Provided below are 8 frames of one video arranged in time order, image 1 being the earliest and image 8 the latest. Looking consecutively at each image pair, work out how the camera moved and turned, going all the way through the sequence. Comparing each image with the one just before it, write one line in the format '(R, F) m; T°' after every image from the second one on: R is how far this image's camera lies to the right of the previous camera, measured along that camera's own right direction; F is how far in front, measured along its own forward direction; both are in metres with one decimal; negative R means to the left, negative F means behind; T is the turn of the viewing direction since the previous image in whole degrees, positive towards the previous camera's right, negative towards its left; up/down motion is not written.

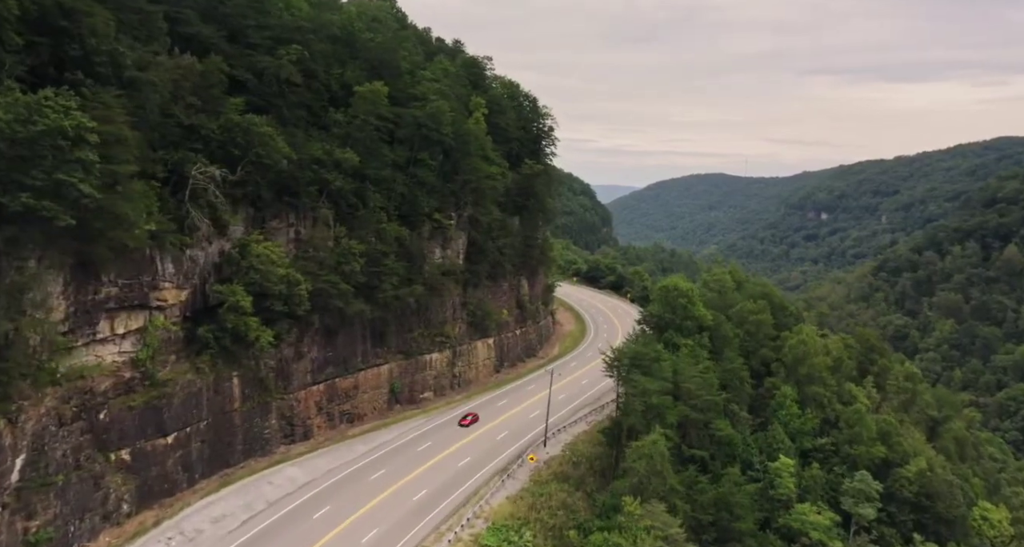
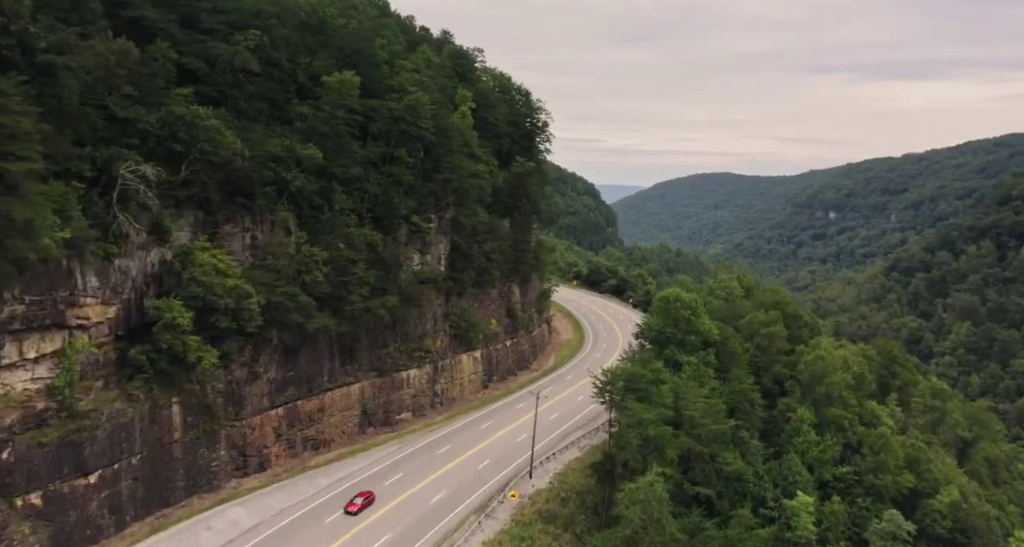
(+1.2, +4.8) m; 0°
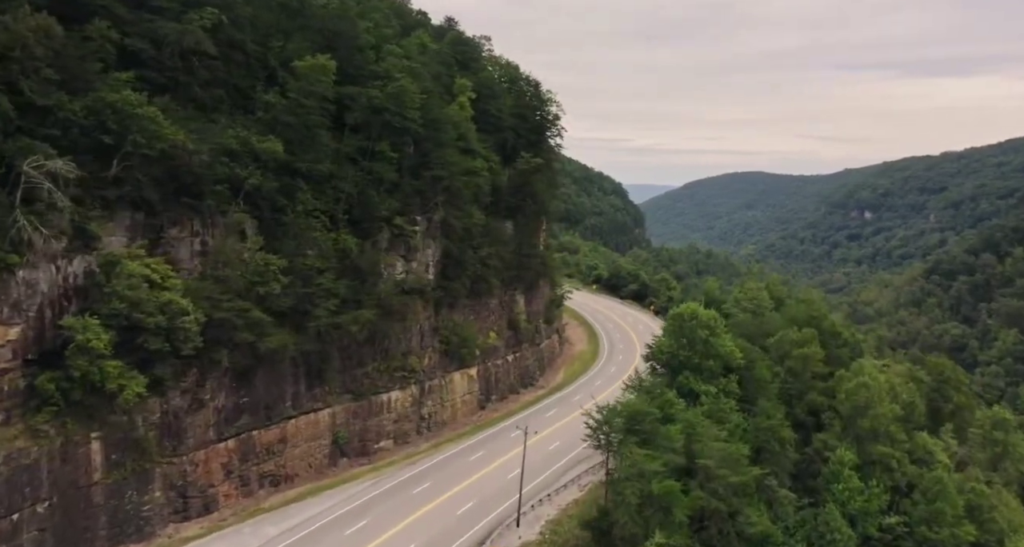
(+1.8, +5.7) m; -2°
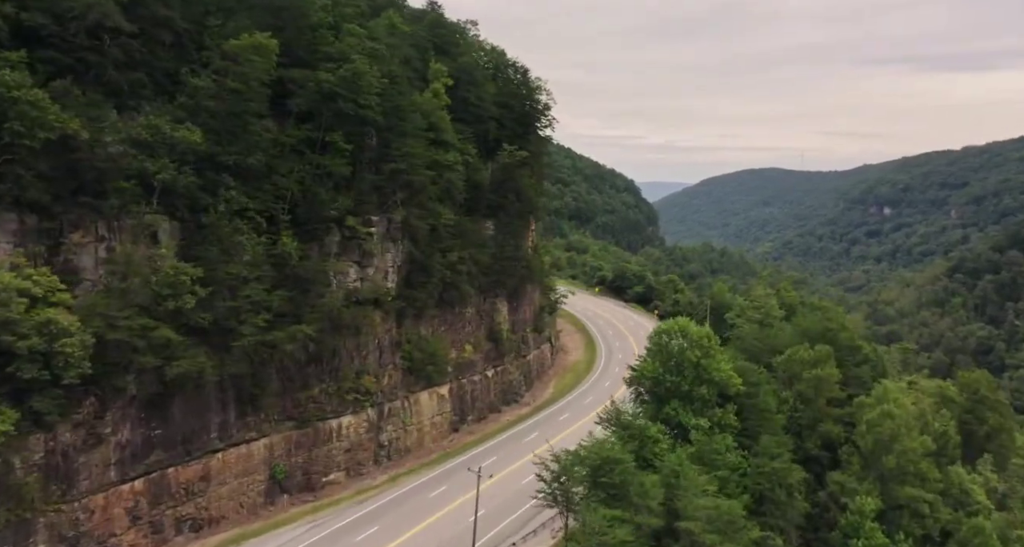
(+2.2, +5.4) m; -1°
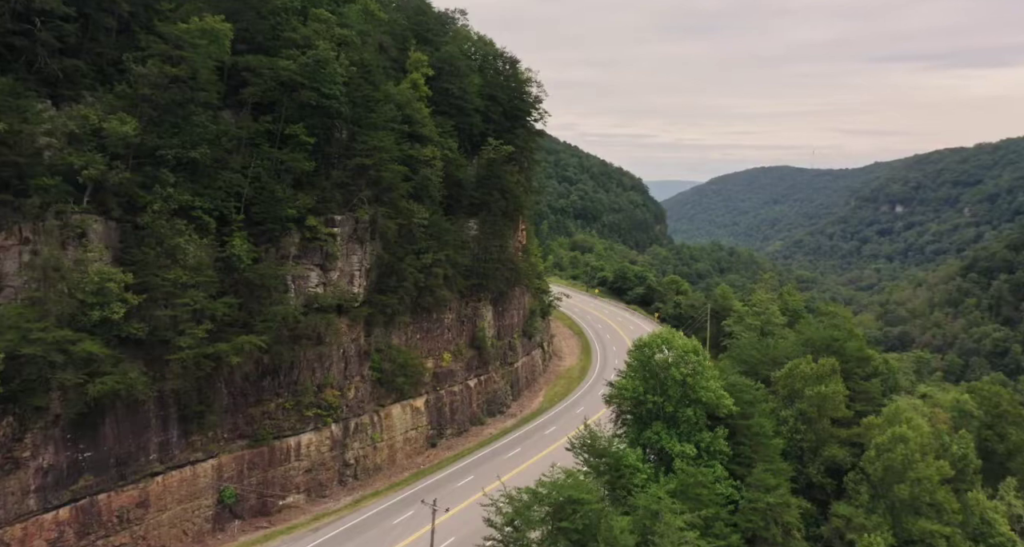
(+1.4, +3.1) m; -1°
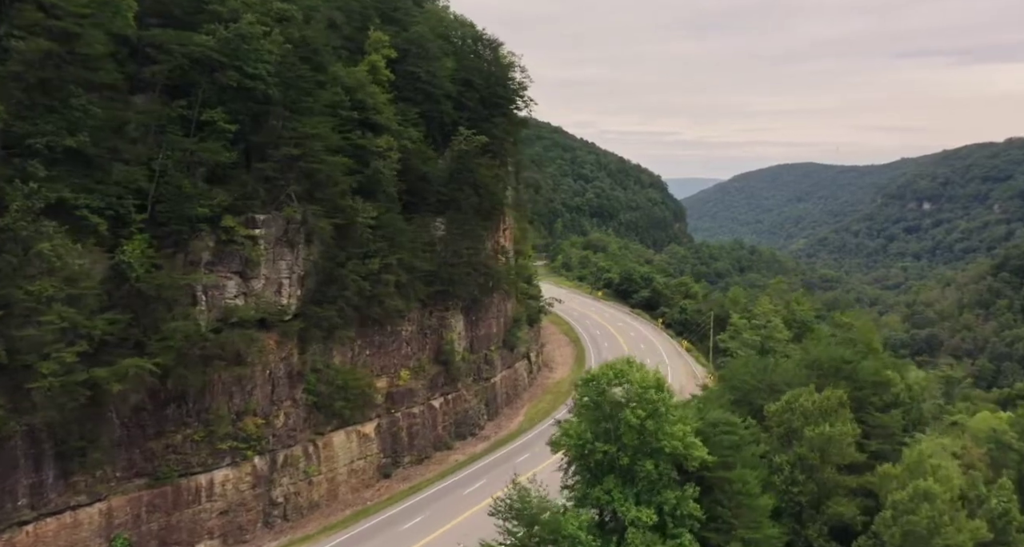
(+2.6, +5.2) m; -2°
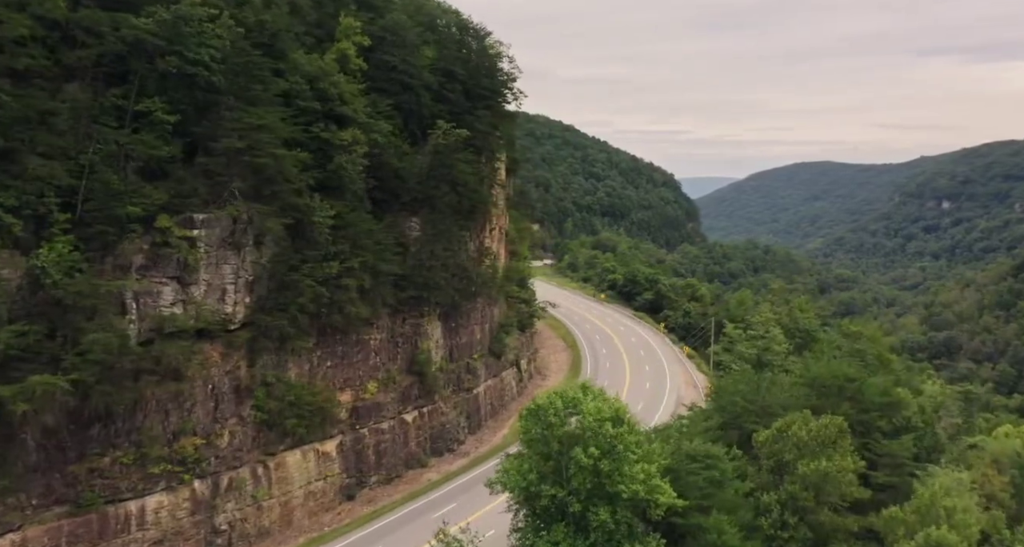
(+1.6, +3.0) m; -1°
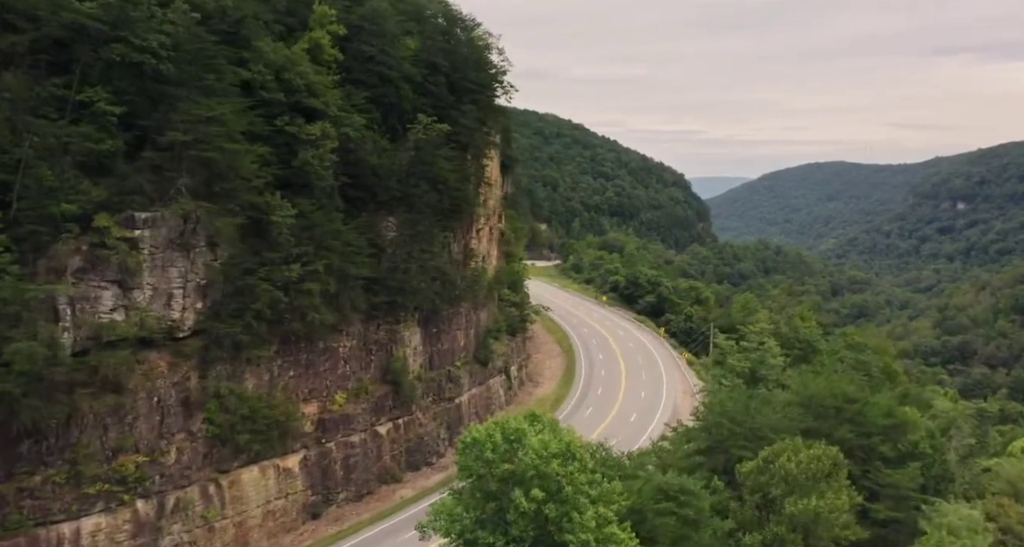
(+1.3, +2.3) m; -1°
